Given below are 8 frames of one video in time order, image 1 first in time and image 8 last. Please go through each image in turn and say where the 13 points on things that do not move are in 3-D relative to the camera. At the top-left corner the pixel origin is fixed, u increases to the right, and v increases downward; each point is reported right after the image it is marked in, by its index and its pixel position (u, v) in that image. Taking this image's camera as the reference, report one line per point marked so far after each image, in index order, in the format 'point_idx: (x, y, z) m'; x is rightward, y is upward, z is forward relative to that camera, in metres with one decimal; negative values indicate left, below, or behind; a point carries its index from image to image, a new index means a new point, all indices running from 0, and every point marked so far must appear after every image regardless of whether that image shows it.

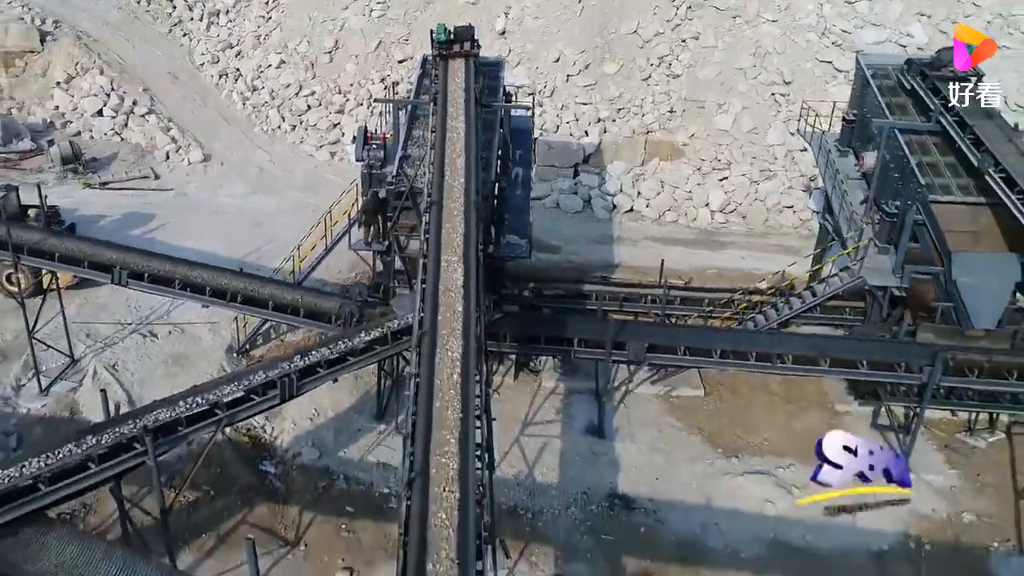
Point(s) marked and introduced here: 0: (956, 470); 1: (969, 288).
0: (+7.3, -3.0, +15.6) m
1: (+7.1, 0.0, +14.8) m
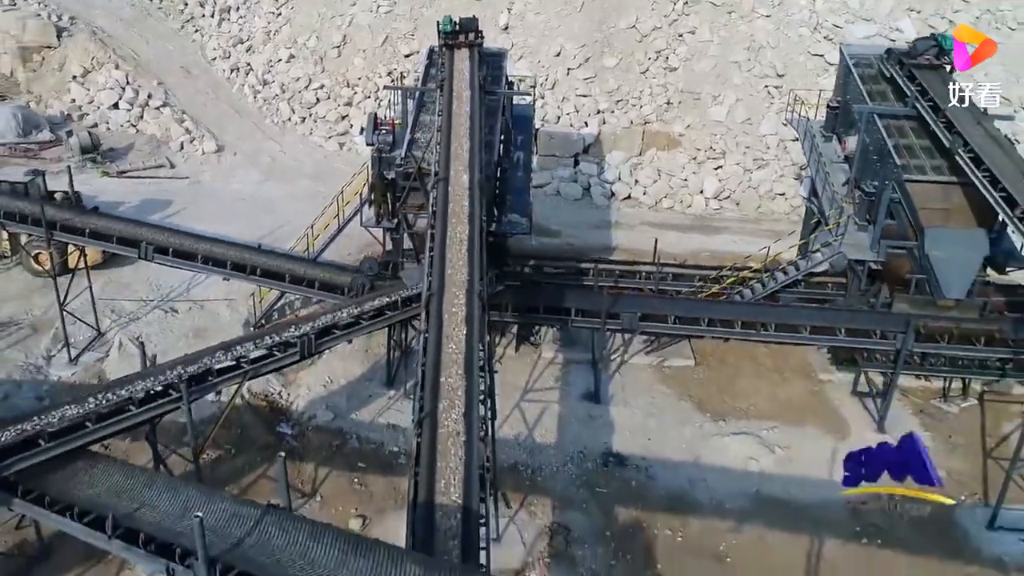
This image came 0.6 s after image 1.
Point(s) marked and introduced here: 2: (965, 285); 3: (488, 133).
0: (+7.3, -2.5, +16.6) m
1: (+7.2, +0.4, +15.8) m
2: (+7.6, 0.0, +15.9) m
3: (-0.5, +3.1, +18.7) m
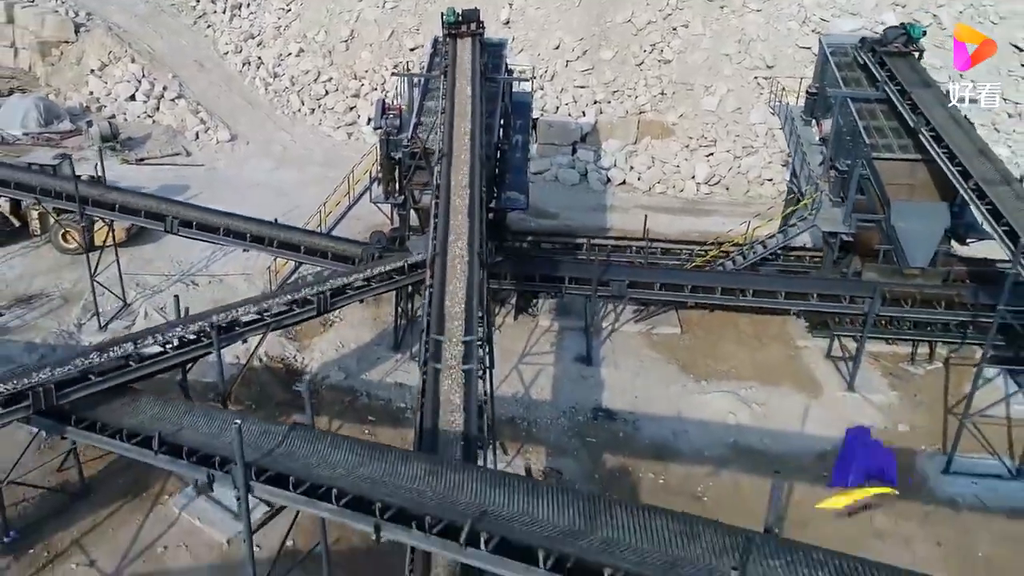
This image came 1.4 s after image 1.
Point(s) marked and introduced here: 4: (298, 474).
0: (+7.3, -2.0, +18.0) m
1: (+7.1, +1.0, +17.2) m
2: (+7.6, +0.6, +17.3) m
3: (-0.5, +3.7, +20.1) m
4: (-2.1, -1.8, +9.3) m
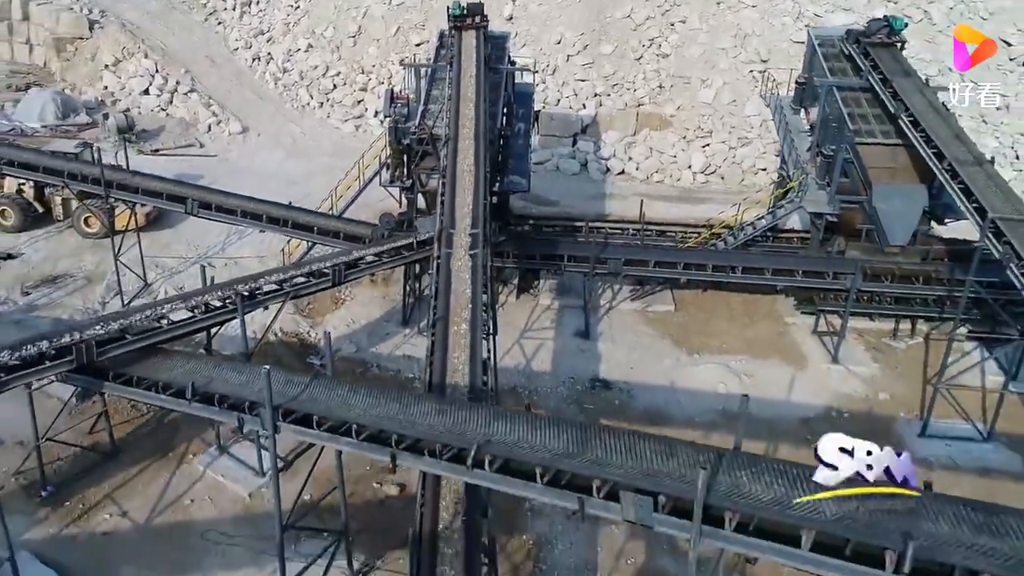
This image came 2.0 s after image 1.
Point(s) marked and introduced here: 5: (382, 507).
0: (+7.3, -1.5, +19.0) m
1: (+7.2, +1.4, +18.2) m
2: (+7.6, +1.1, +18.3) m
3: (-0.4, +4.1, +21.1) m
4: (-2.1, -1.4, +10.3) m
5: (-2.0, -3.4, +14.7) m
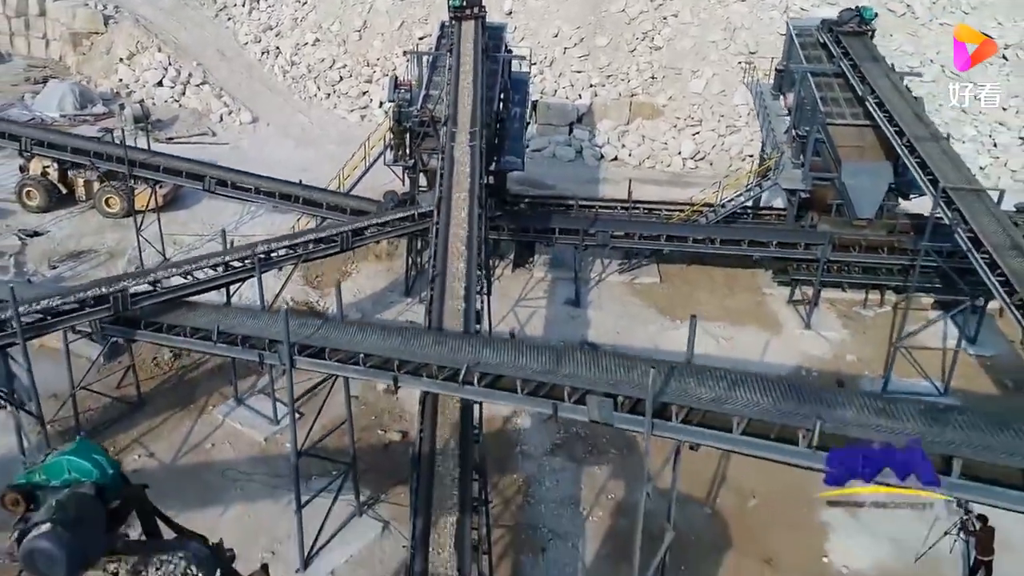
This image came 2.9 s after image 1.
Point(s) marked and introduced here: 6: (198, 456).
0: (+7.2, -0.9, +20.4) m
1: (+7.1, +2.1, +19.6) m
2: (+7.5, +1.7, +19.7) m
3: (-0.5, +4.7, +22.6) m
4: (-2.3, -0.7, +11.8) m
5: (-2.2, -2.8, +16.2) m
6: (-5.3, -2.9, +16.1) m
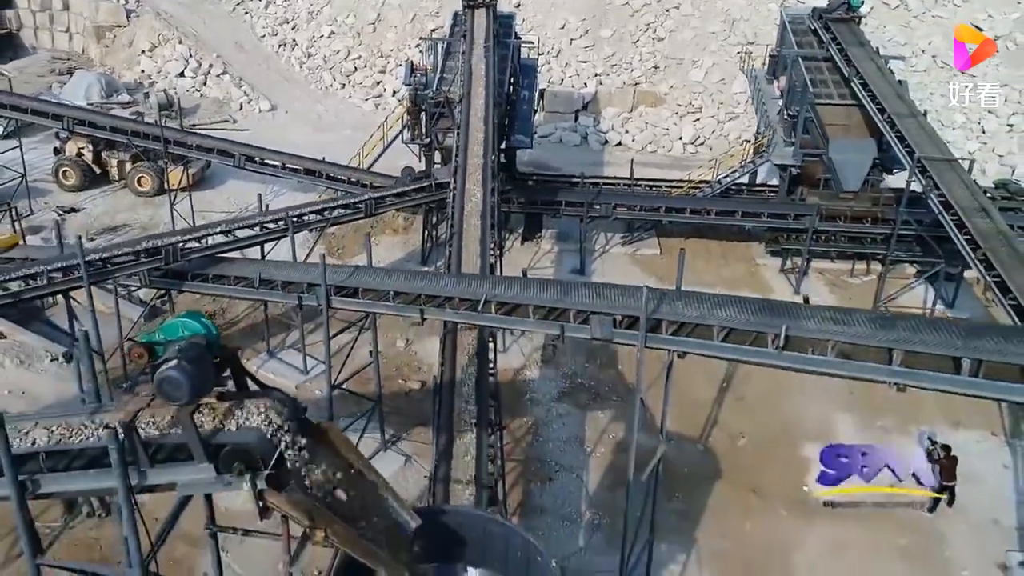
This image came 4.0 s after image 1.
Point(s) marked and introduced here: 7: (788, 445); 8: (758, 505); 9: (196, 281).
0: (+7.4, -0.2, +21.8) m
1: (+7.3, +2.8, +21.1) m
2: (+7.7, +2.4, +21.2) m
3: (-0.3, +5.5, +24.1) m
4: (-2.1, 0.0, +13.3) m
5: (-2.0, -2.0, +17.7) m
6: (-5.2, -2.1, +17.6) m
7: (+4.8, -2.7, +16.5) m
8: (+3.9, -3.5, +15.0) m
9: (-5.2, +0.1, +15.6) m
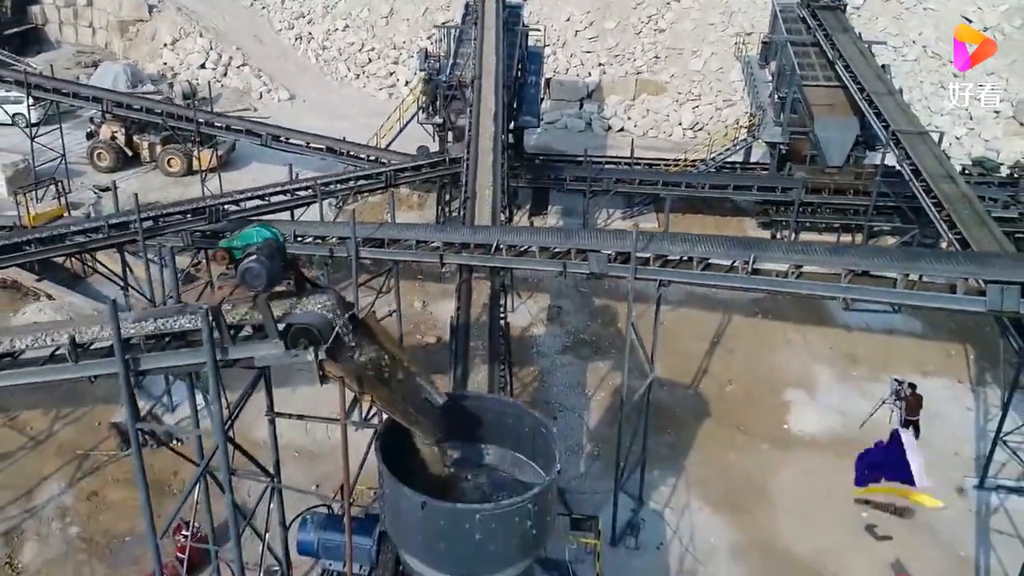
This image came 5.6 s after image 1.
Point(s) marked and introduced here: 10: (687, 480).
0: (+7.6, +0.6, +23.5) m
1: (+7.5, +3.6, +22.7) m
2: (+7.9, +3.2, +22.8) m
3: (-0.1, +6.3, +25.8) m
4: (-1.9, +0.8, +15.0) m
5: (-1.8, -1.3, +19.4) m
6: (-5.0, -1.3, +19.3) m
7: (+5.0, -2.0, +18.1) m
8: (+4.1, -2.7, +16.7) m
9: (-5.1, +0.9, +17.3) m
10: (+2.9, -3.2, +15.6) m
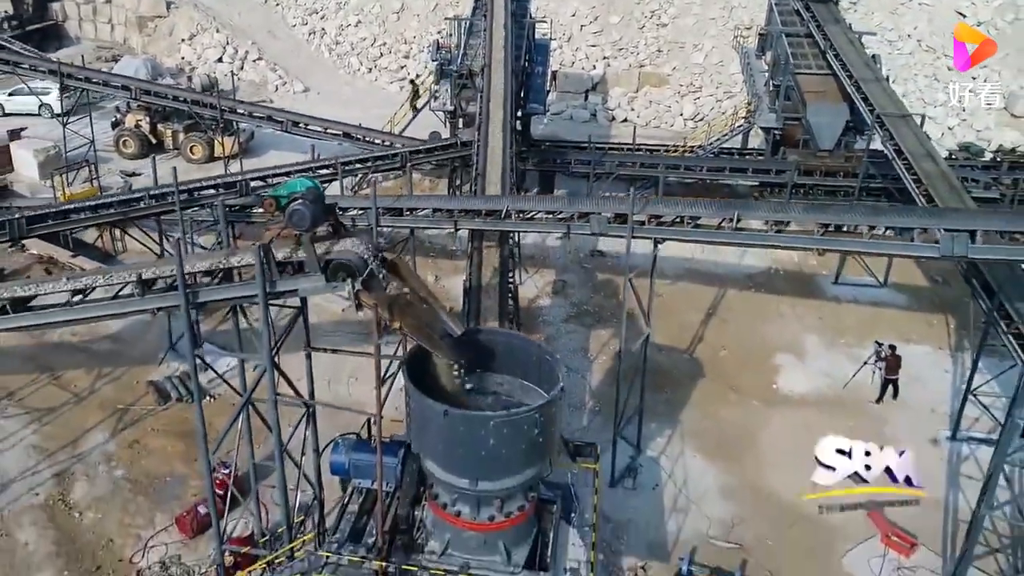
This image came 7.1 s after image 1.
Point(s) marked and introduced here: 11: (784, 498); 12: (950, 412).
0: (+7.8, +1.2, +24.7) m
1: (+7.7, +4.1, +23.9) m
2: (+8.1, +3.8, +24.0) m
3: (+0.1, +6.8, +27.1) m
4: (-1.8, +1.4, +16.3) m
5: (-1.6, -0.7, +20.7) m
6: (-4.8, -0.7, +20.7) m
7: (+5.1, -1.4, +19.4) m
8: (+4.2, -2.1, +18.0) m
9: (-4.9, +1.5, +18.7) m
10: (+3.0, -2.6, +16.9) m
11: (+4.4, -3.4, +15.5) m
12: (+8.1, -2.3, +17.5) m
